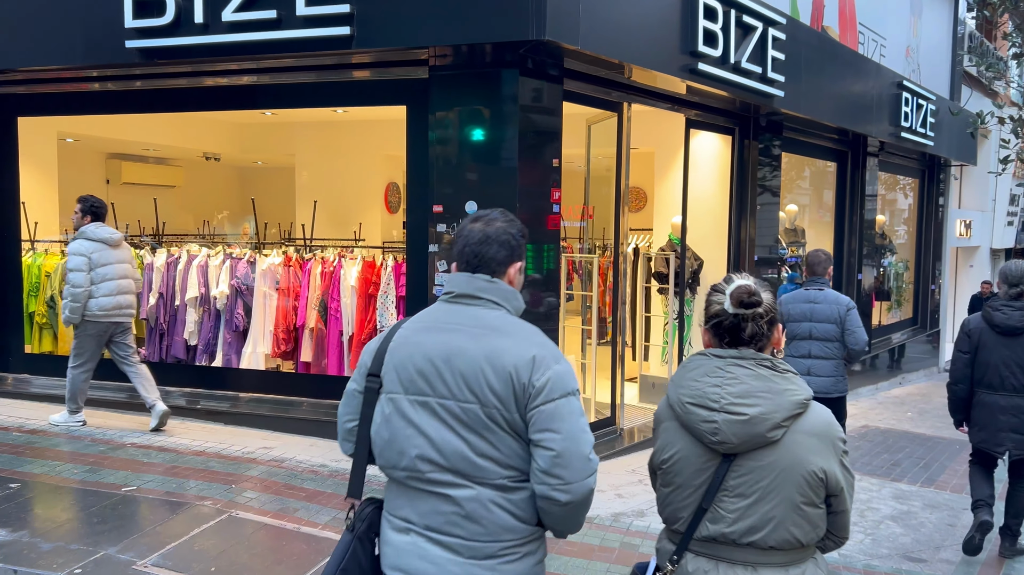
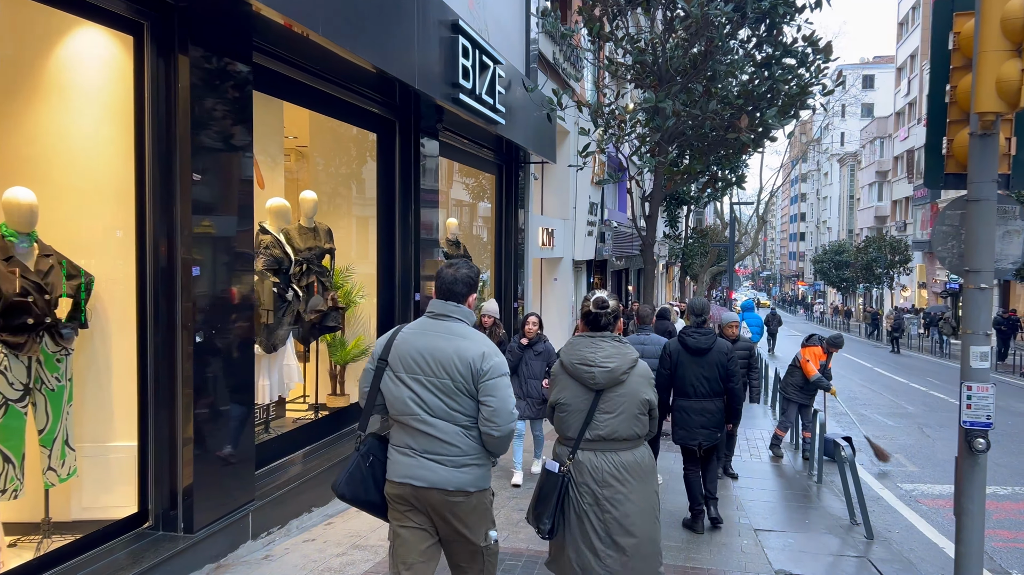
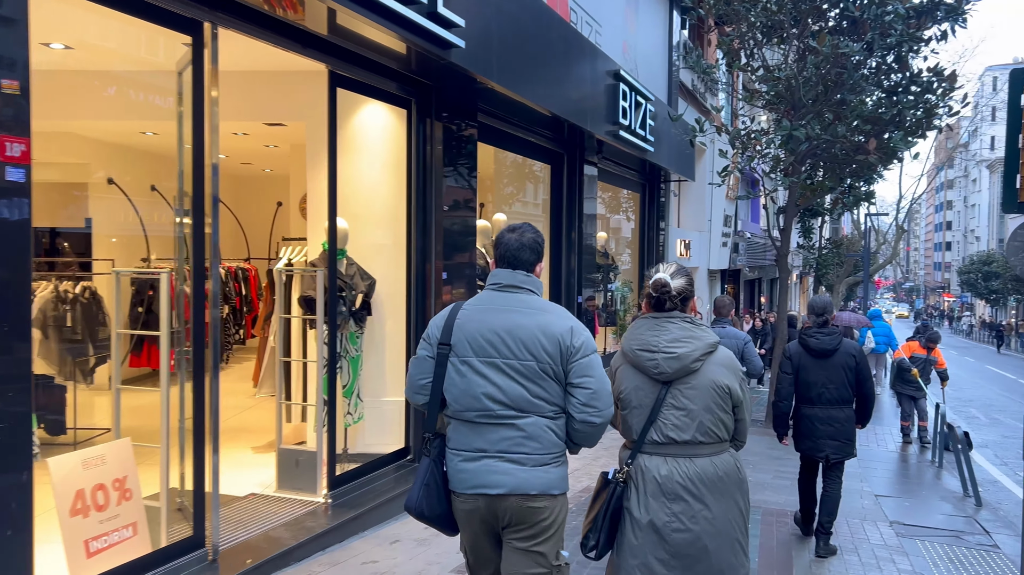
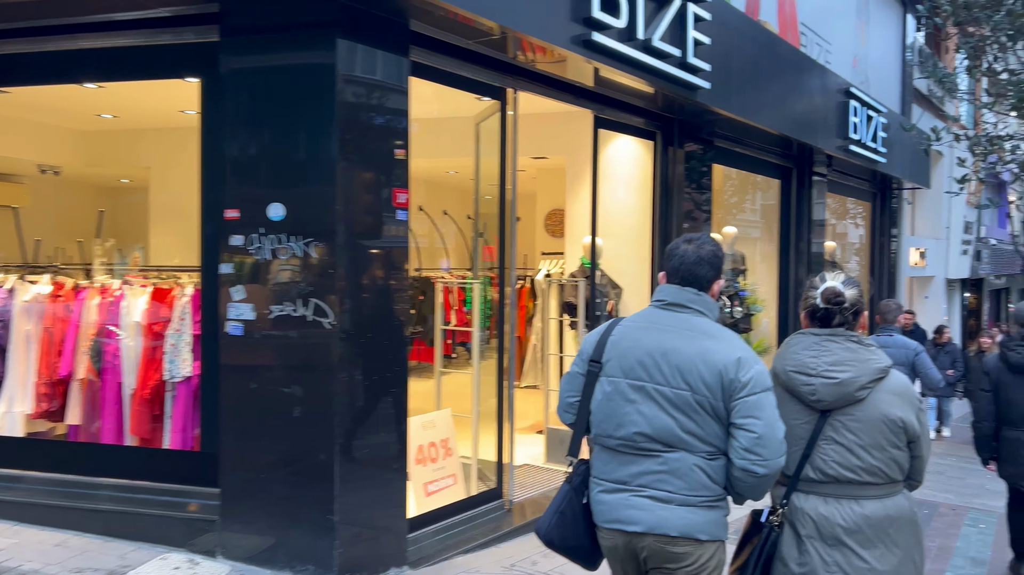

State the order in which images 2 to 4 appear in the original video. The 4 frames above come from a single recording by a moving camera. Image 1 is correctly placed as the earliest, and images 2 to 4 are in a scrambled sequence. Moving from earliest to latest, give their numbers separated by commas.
4, 3, 2
